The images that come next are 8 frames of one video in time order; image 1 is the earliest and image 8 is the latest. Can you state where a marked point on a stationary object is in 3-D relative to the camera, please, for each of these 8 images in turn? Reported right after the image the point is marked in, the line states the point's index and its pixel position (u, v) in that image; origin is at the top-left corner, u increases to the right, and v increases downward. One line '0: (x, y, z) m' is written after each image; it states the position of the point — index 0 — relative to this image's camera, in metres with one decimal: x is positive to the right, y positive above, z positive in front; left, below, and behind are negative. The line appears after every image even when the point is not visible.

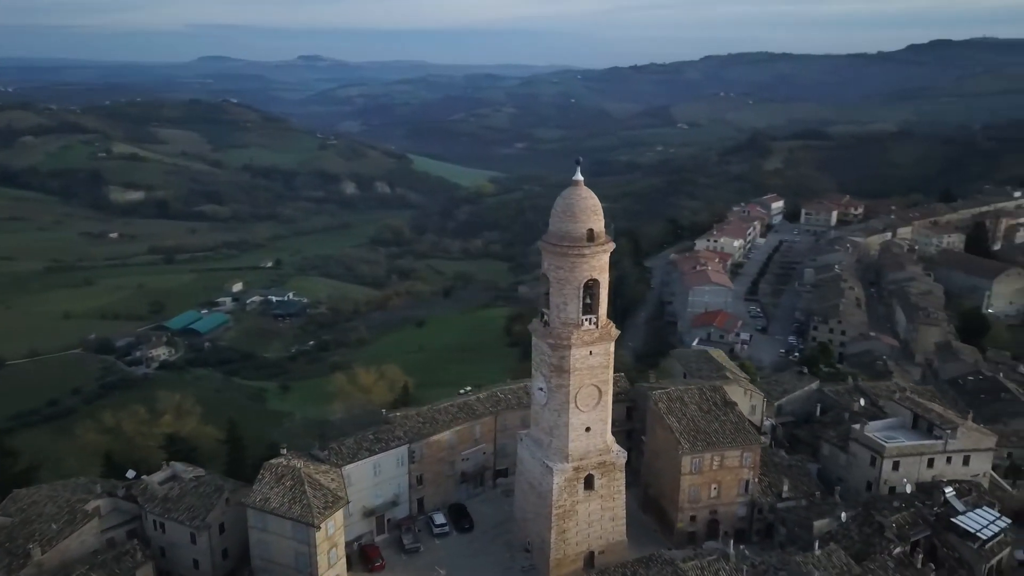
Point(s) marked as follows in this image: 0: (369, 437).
0: (-2.6, -2.8, +15.2) m
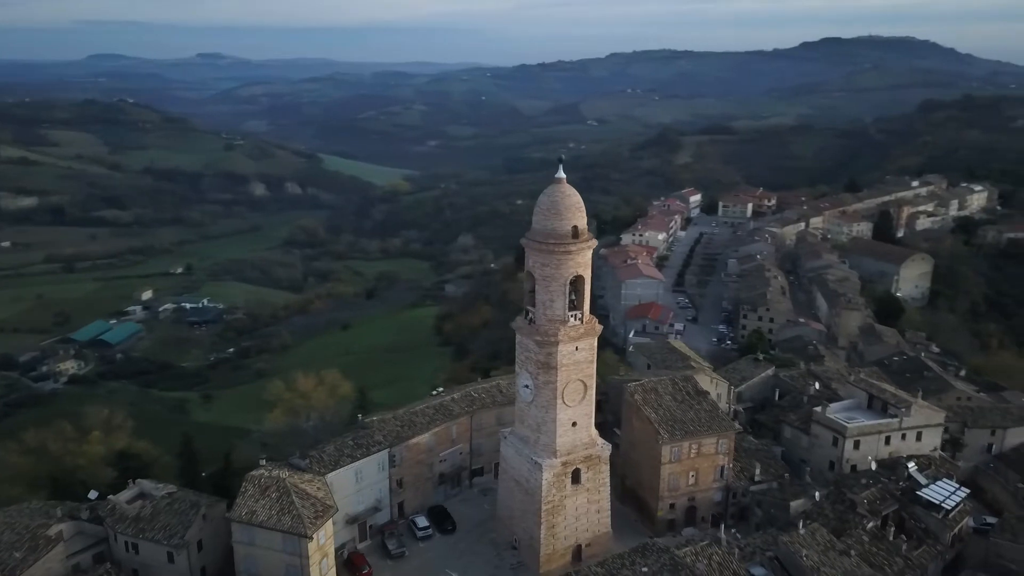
0: (-3.0, -2.8, +14.9) m
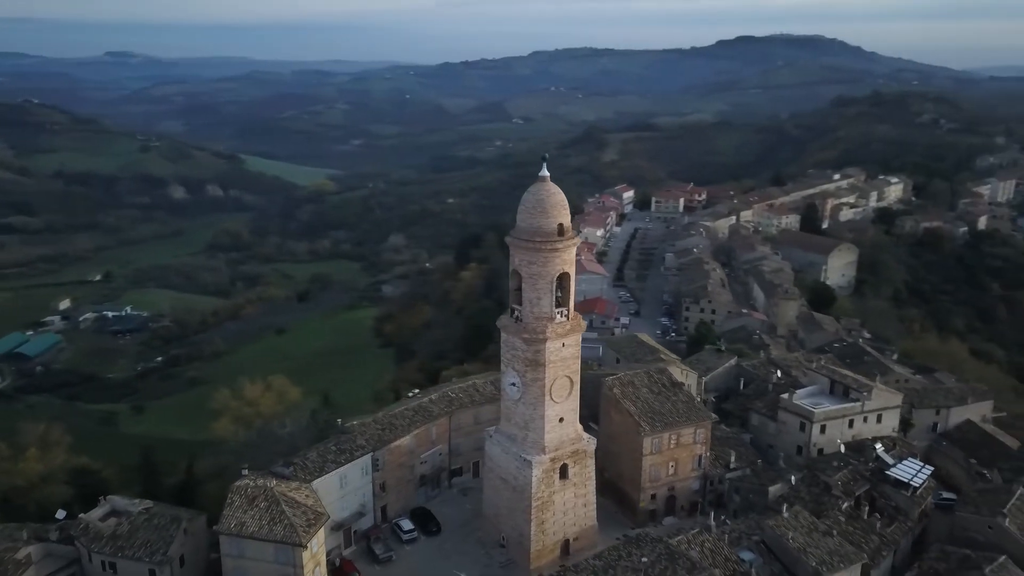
0: (-3.2, -2.9, +14.7) m
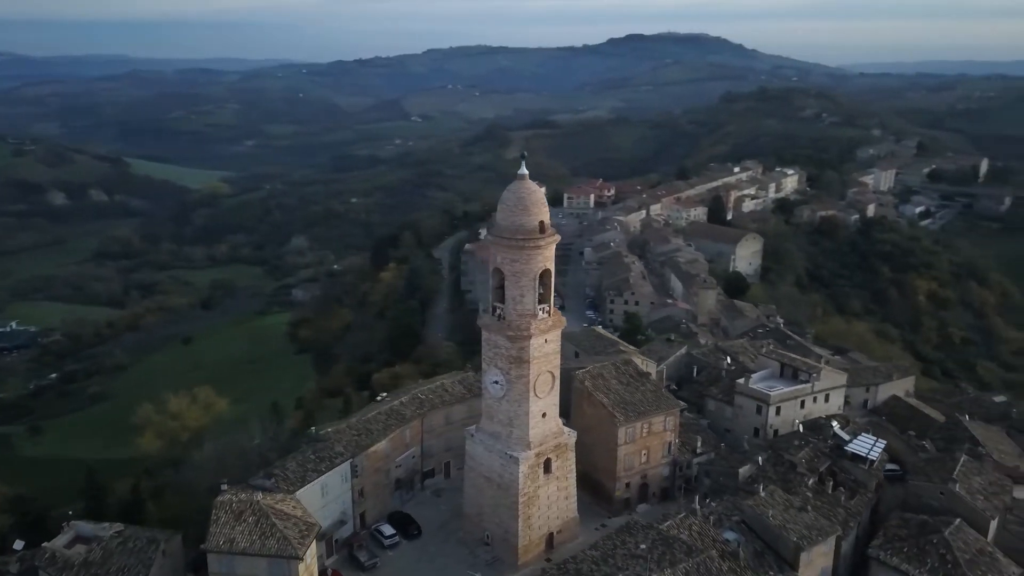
0: (-3.5, -3.0, +14.3) m
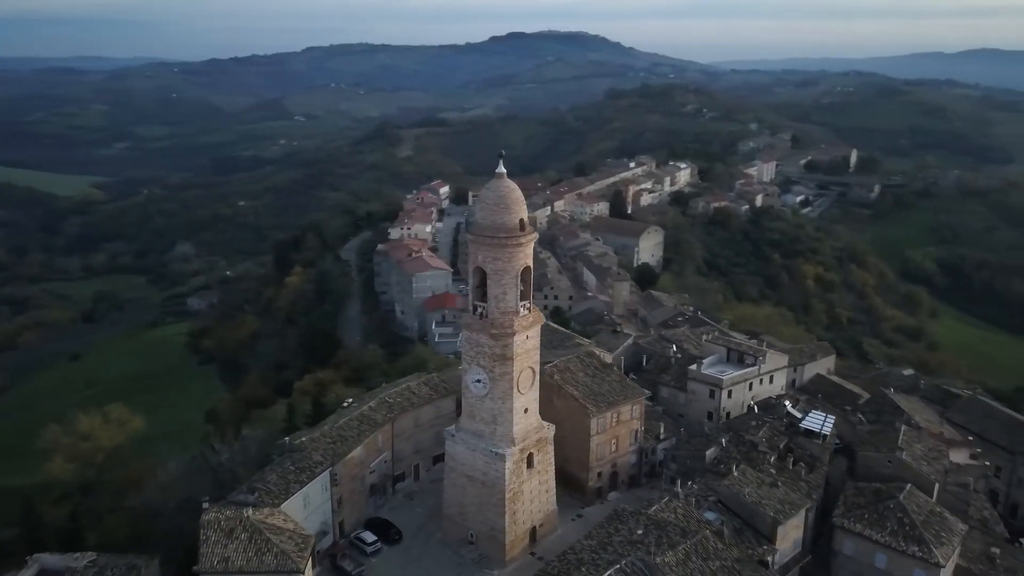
0: (-3.8, -3.1, +13.9) m
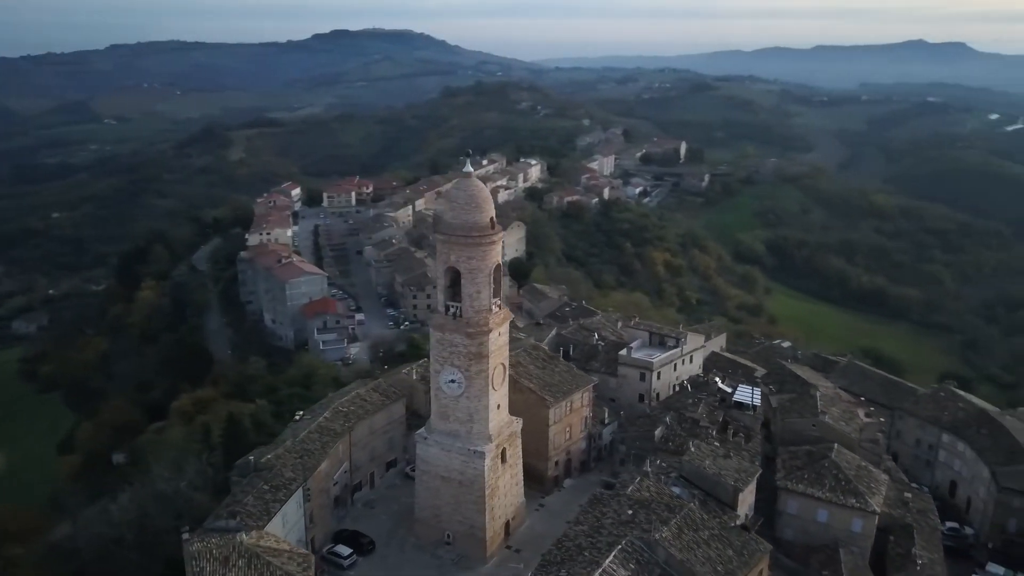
0: (-4.1, -3.3, +13.3) m
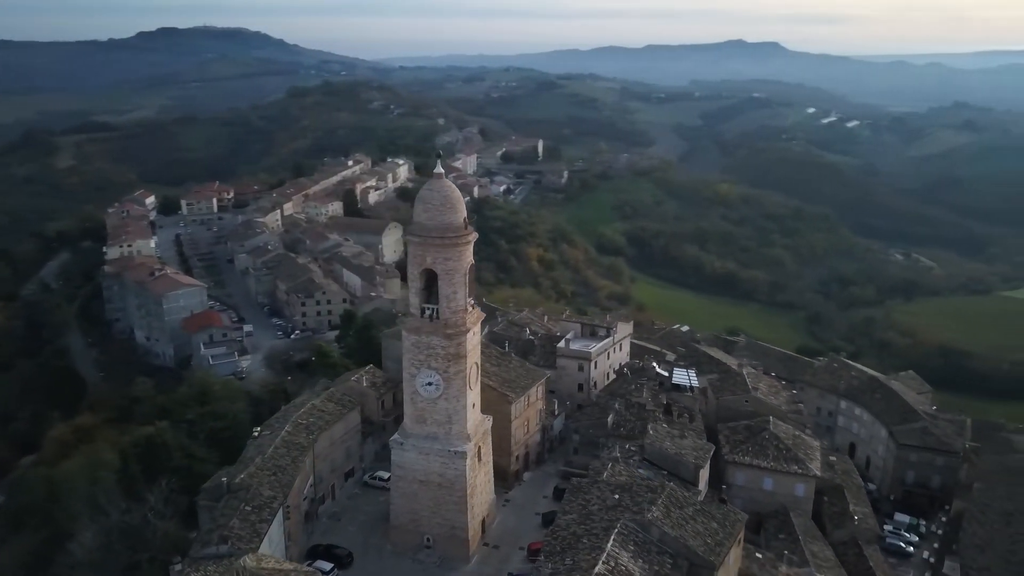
0: (-4.2, -3.4, +12.7) m
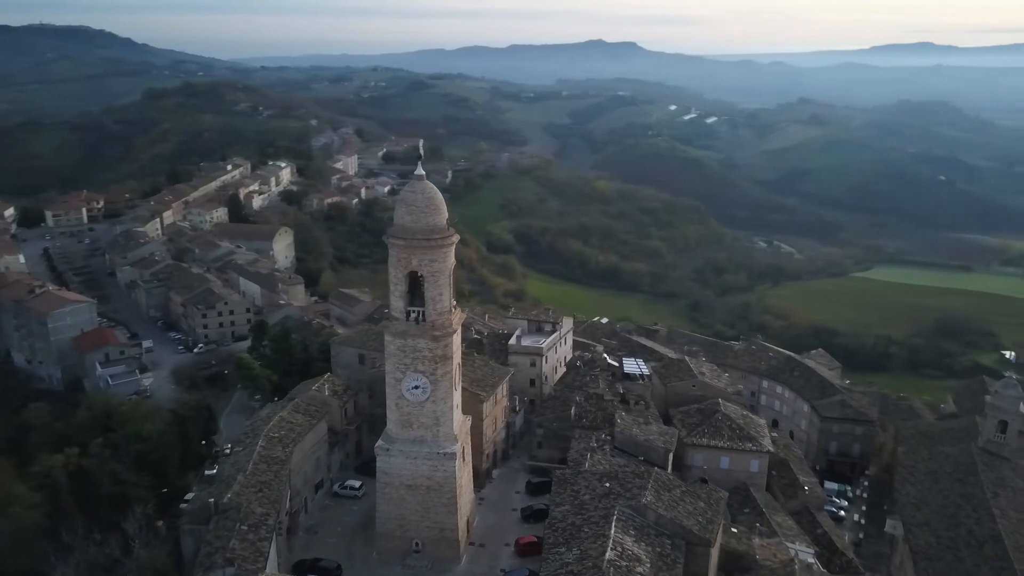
0: (-4.1, -3.6, +12.2) m
